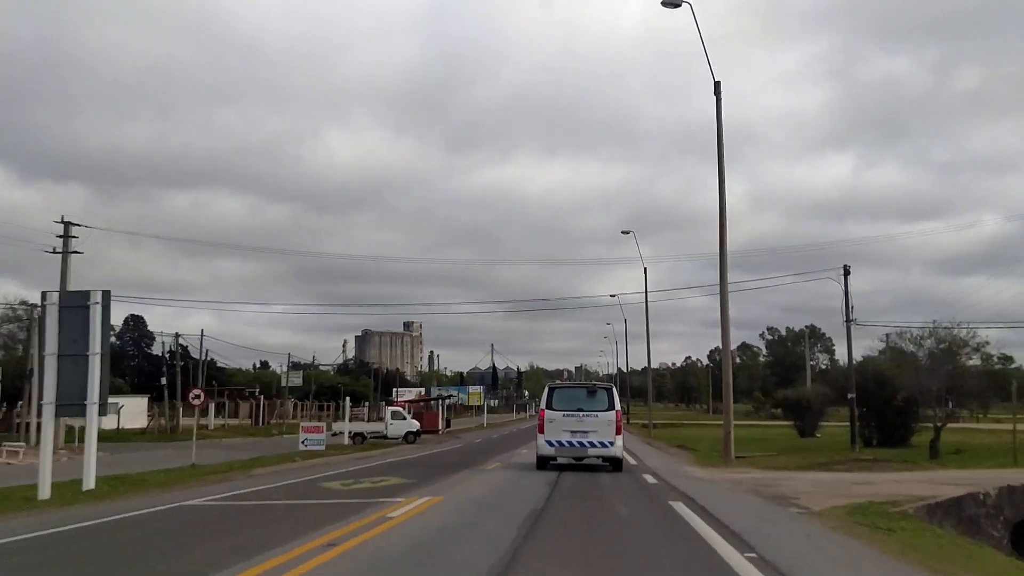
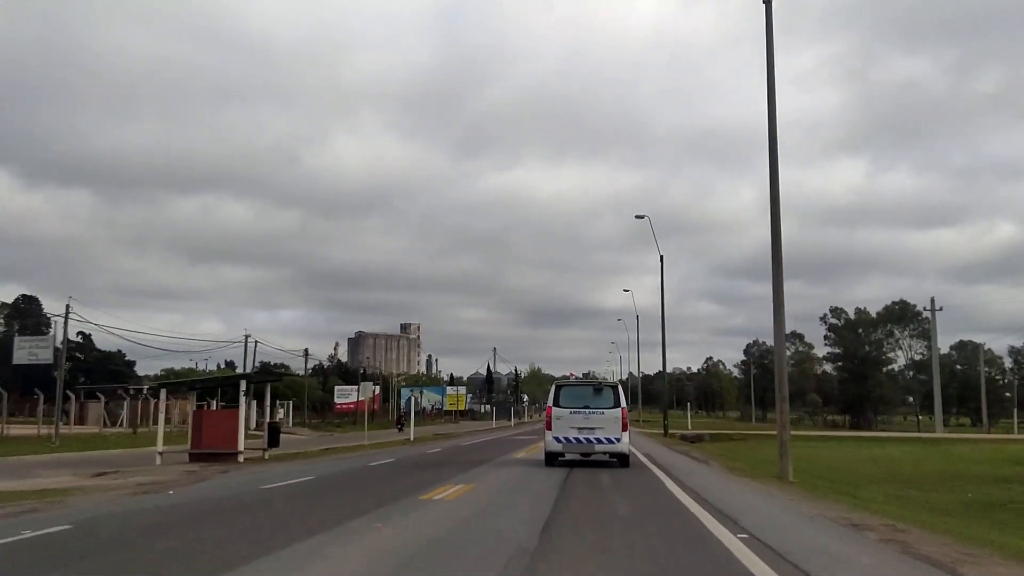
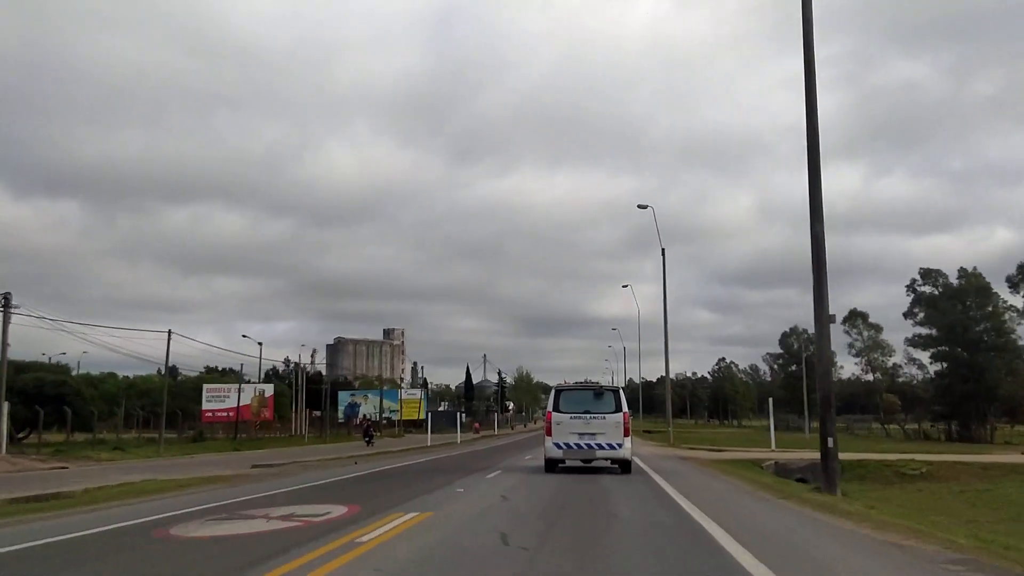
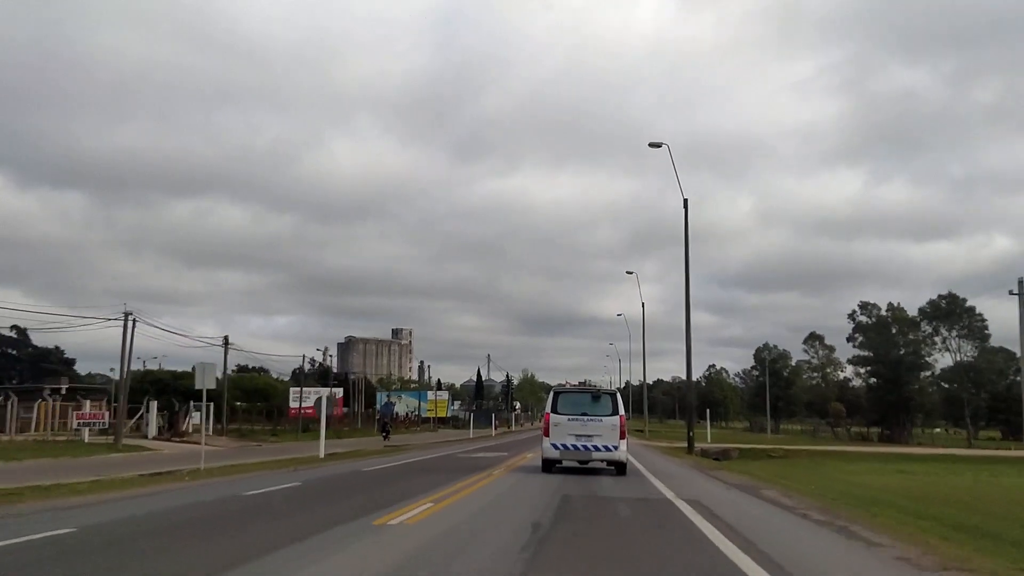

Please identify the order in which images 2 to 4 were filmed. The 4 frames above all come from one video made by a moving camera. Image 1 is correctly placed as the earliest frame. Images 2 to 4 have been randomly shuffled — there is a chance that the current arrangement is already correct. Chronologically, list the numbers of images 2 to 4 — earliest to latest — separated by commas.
2, 4, 3
